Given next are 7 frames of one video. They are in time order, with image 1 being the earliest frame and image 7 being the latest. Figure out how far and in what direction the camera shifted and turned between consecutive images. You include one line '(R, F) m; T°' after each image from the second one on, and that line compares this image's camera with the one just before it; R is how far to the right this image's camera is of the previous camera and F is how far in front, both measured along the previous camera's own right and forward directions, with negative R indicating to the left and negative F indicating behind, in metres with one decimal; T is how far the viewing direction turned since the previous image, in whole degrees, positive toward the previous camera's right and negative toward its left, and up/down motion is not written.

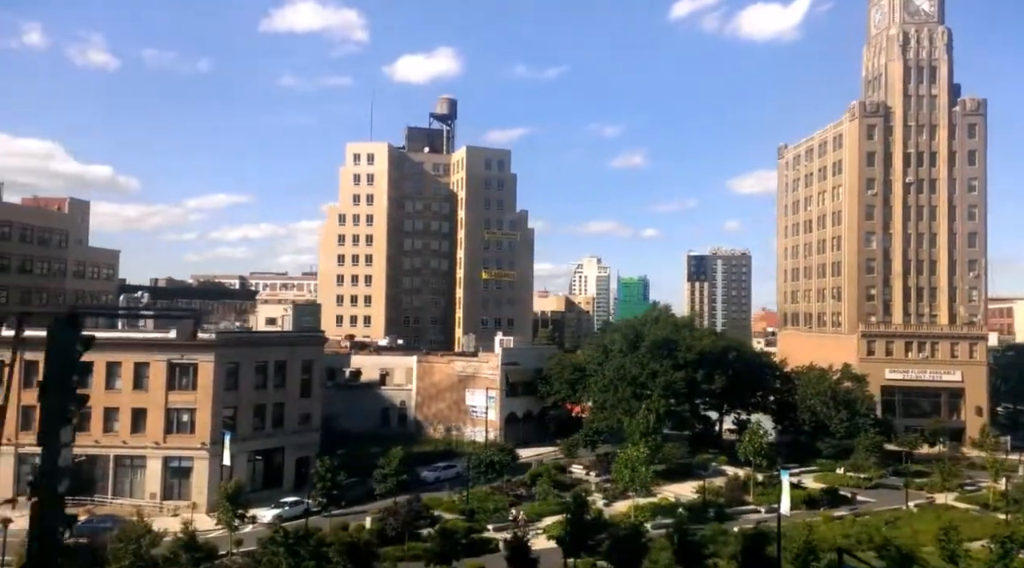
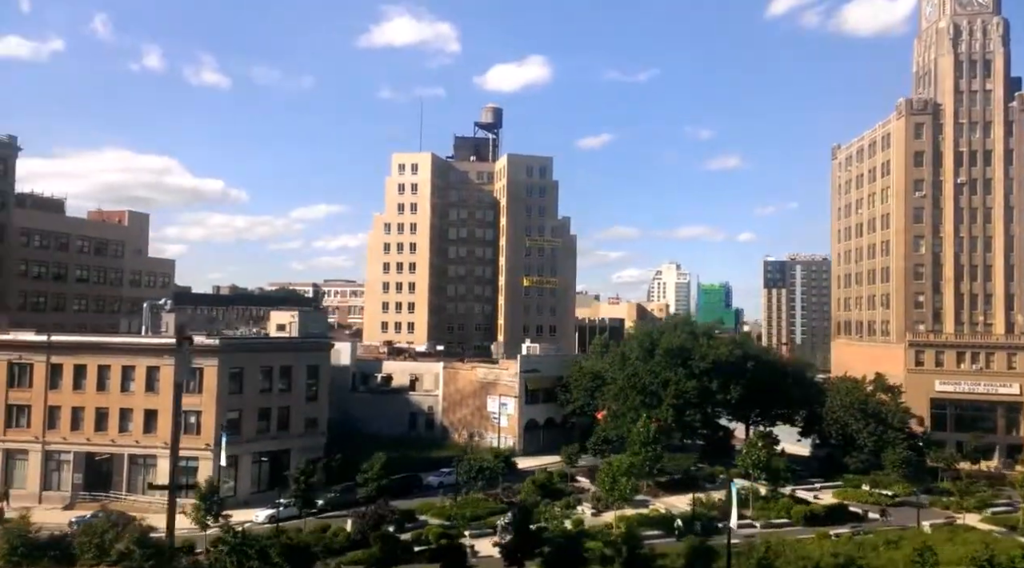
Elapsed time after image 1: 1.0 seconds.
(+6.1, +0.1) m; -7°
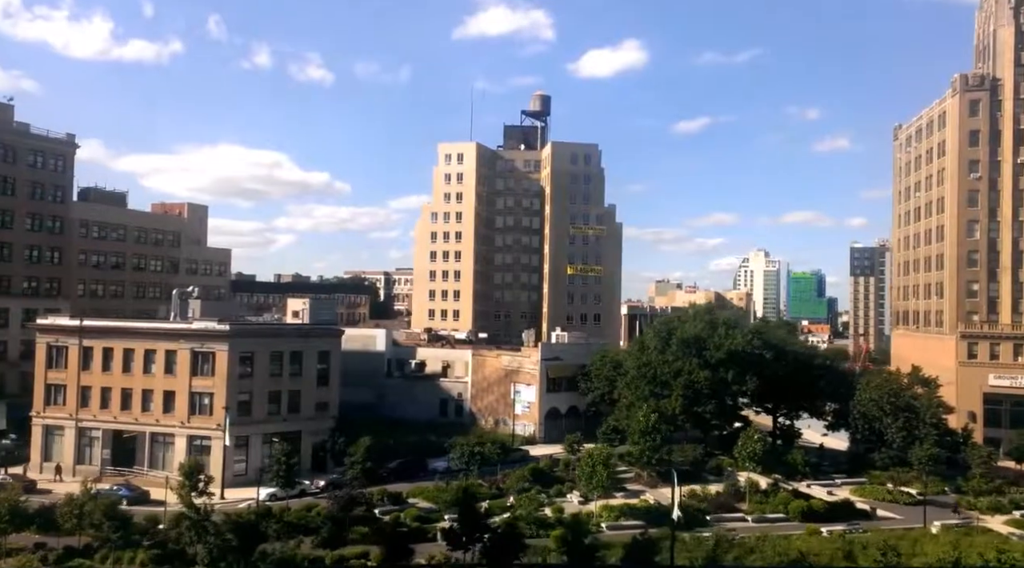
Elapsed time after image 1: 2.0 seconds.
(+6.3, +0.2) m; -7°
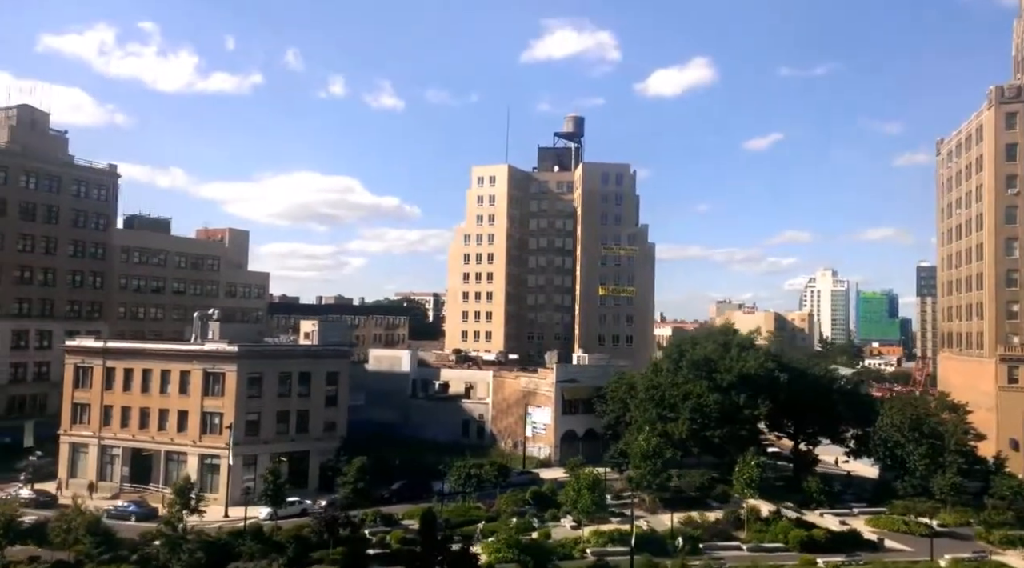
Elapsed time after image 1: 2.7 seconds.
(+4.5, +0.1) m; -5°
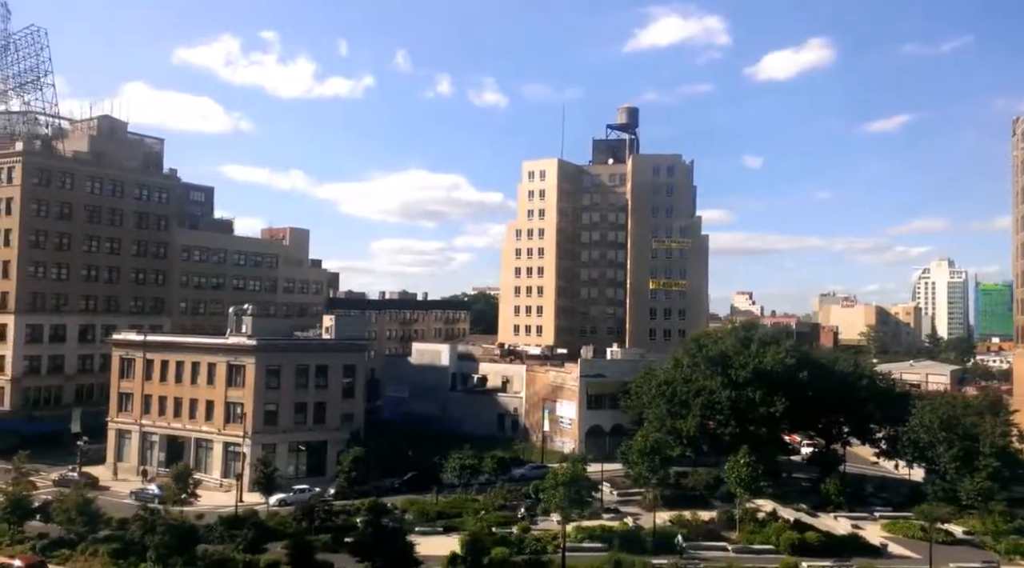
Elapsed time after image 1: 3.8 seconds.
(+7.0, +0.4) m; -8°
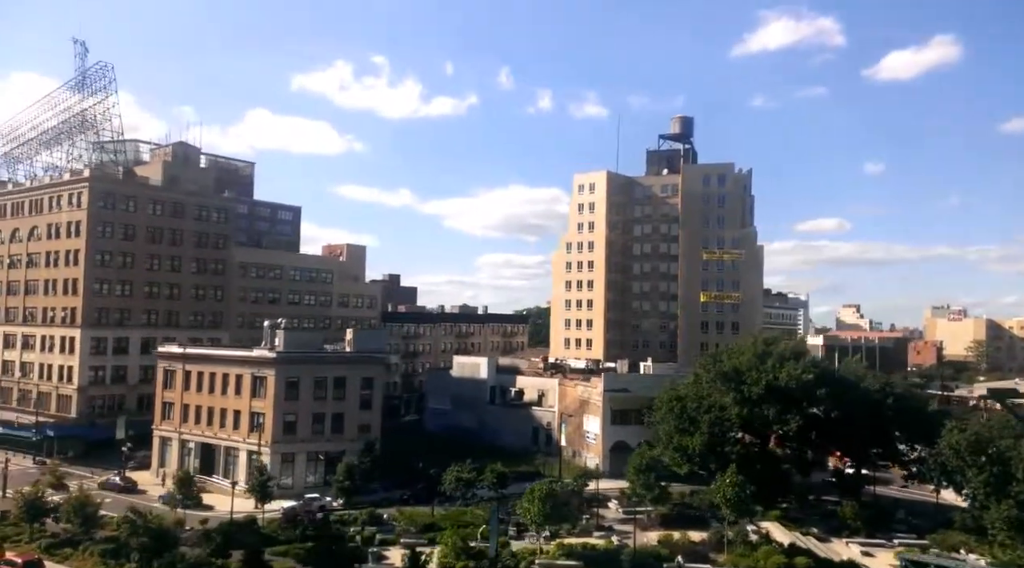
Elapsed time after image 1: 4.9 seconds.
(+6.8, +0.5) m; -8°
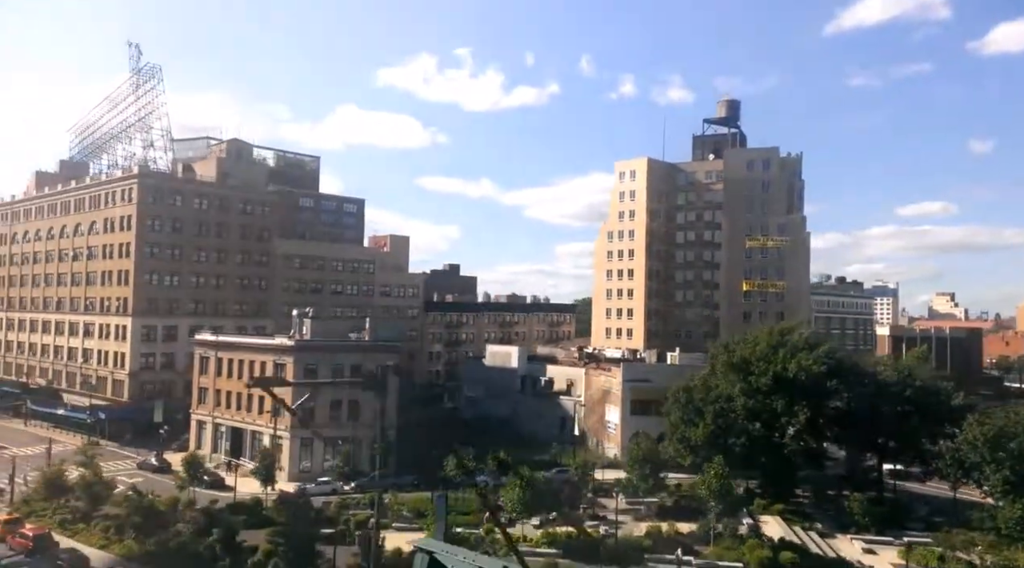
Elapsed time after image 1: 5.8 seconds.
(+5.4, +0.4) m; -6°
